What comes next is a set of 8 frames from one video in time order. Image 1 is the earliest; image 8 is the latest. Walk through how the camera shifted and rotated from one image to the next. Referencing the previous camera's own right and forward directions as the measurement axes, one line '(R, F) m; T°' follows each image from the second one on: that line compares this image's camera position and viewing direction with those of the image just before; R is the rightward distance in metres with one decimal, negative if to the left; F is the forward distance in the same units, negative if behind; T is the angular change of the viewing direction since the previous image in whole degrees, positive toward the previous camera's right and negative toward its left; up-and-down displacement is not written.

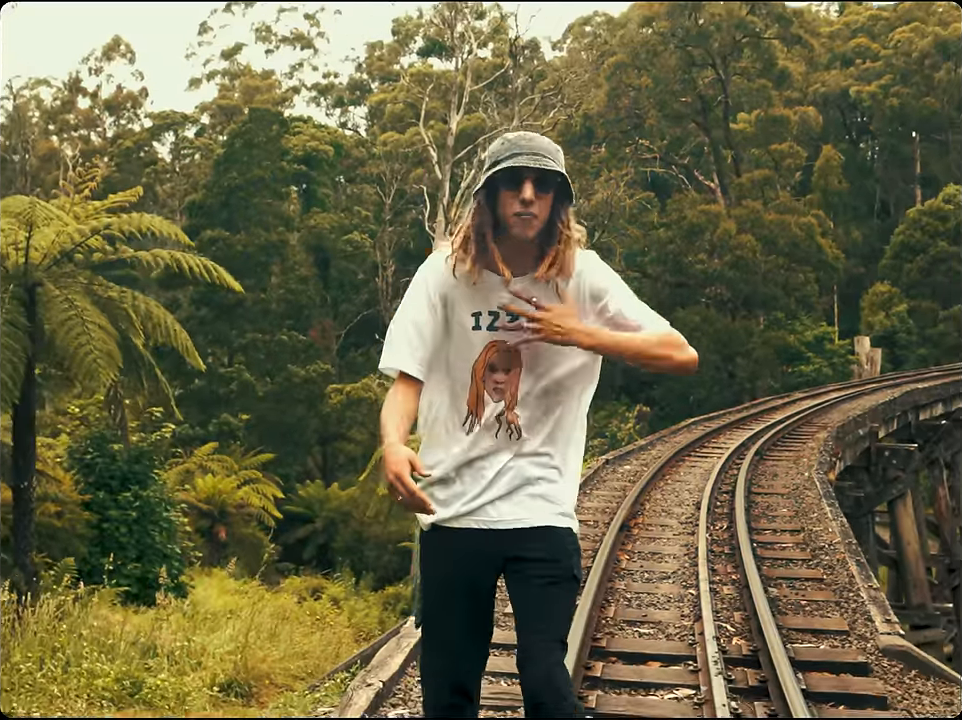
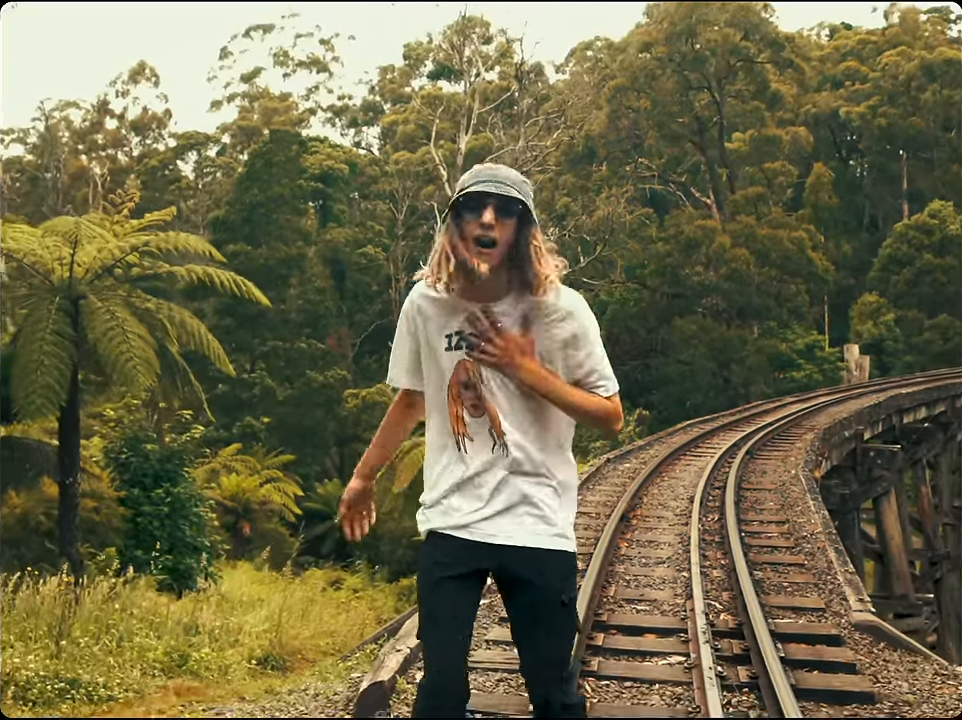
(-0.1, -0.5) m; 0°
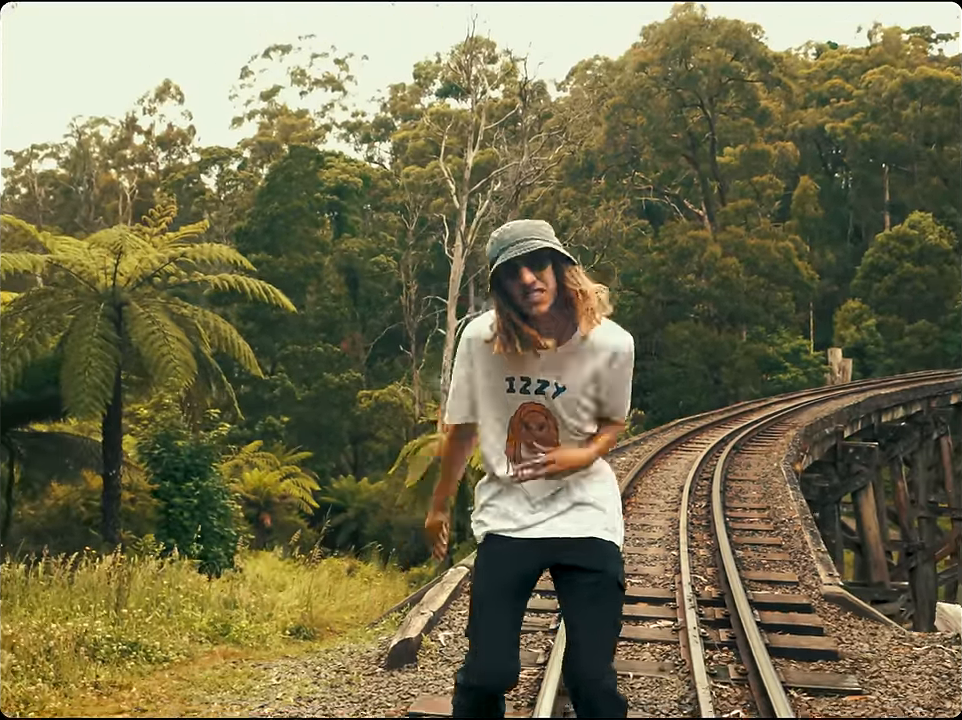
(-0.1, -0.6) m; 0°
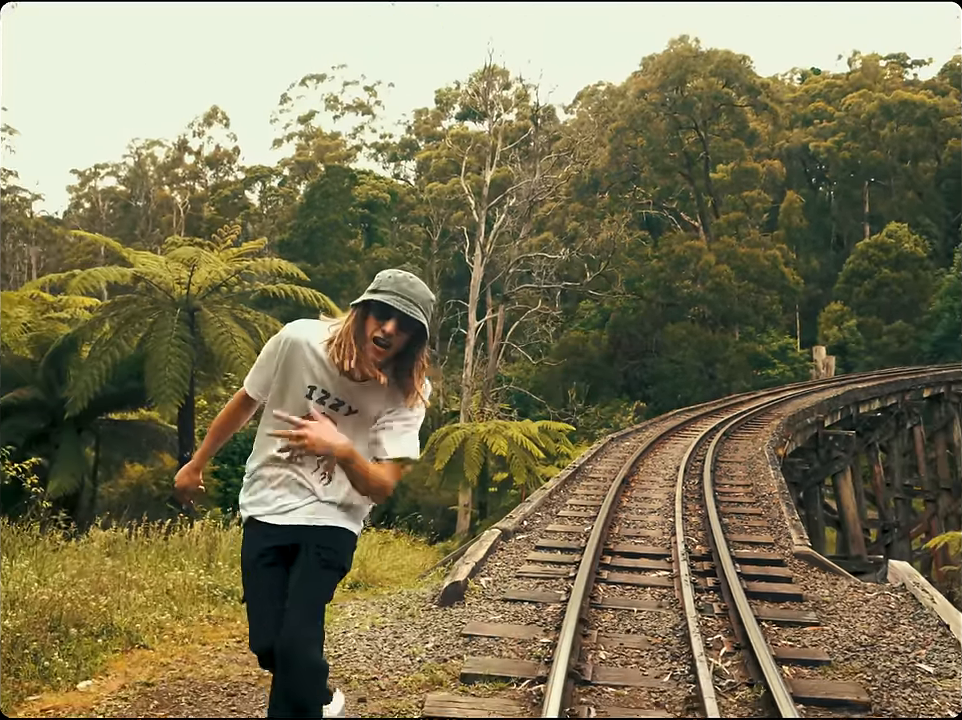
(-0.2, -1.2) m; 0°
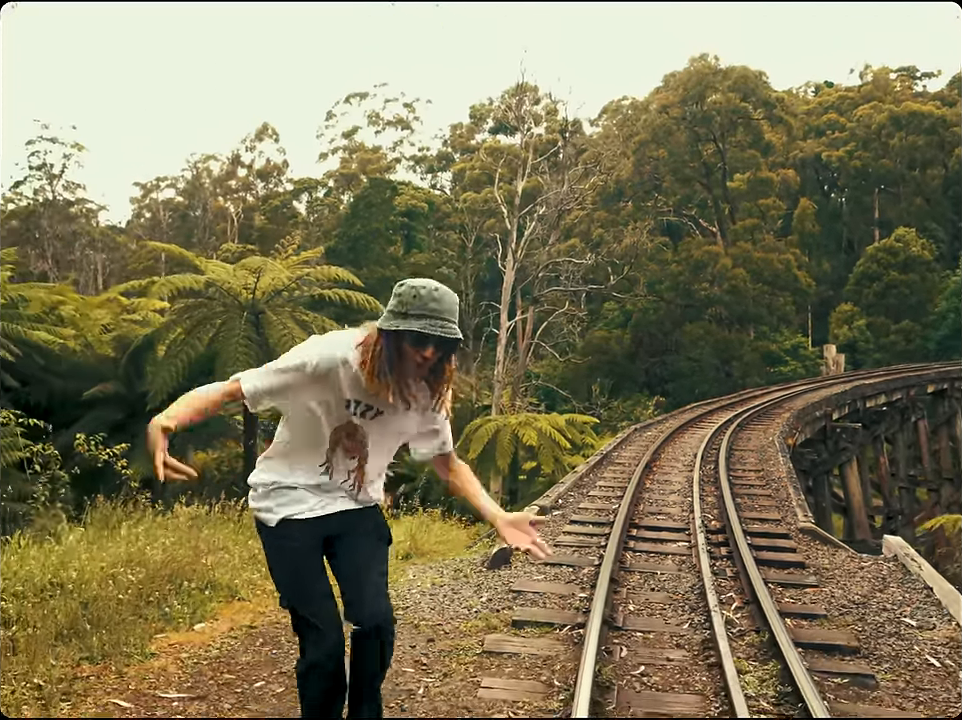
(-0.1, -0.9) m; -1°
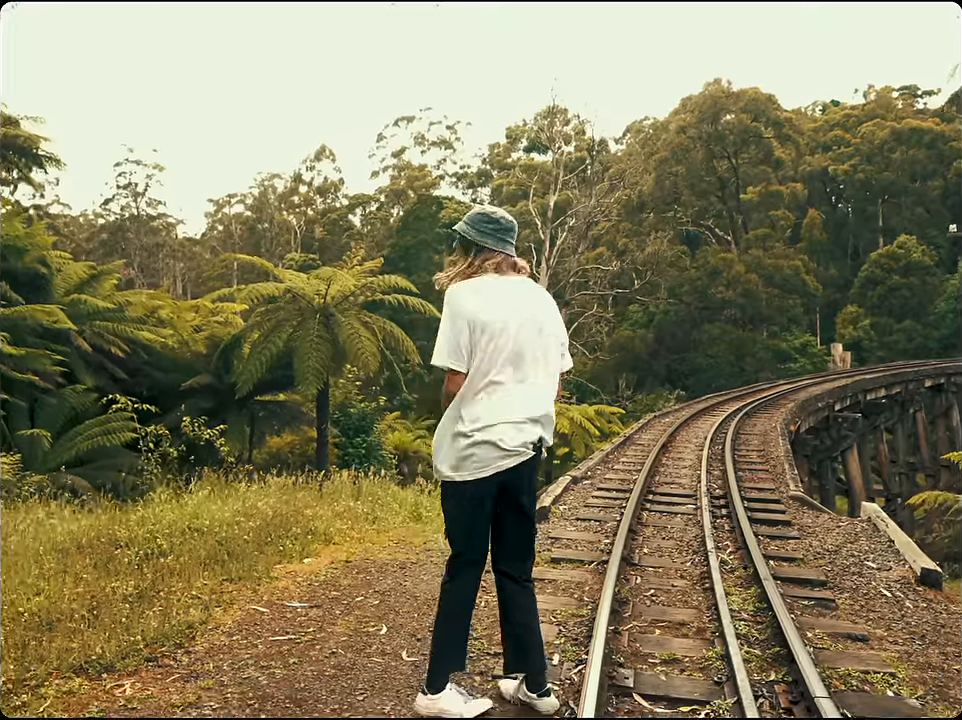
(-0.1, -1.5) m; -2°
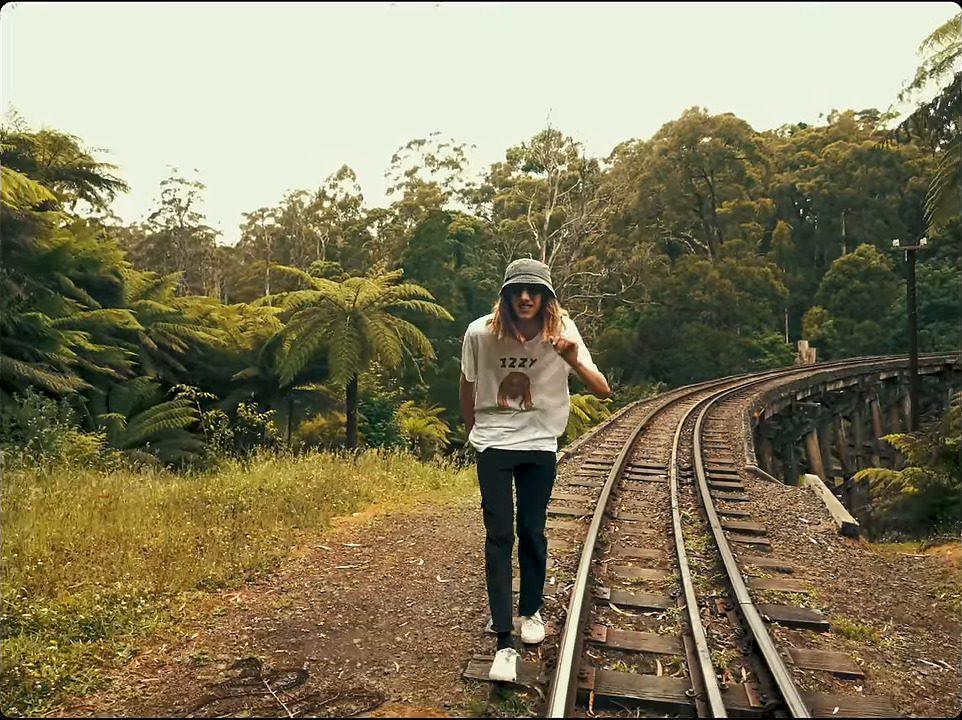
(-0.1, -1.8) m; 0°
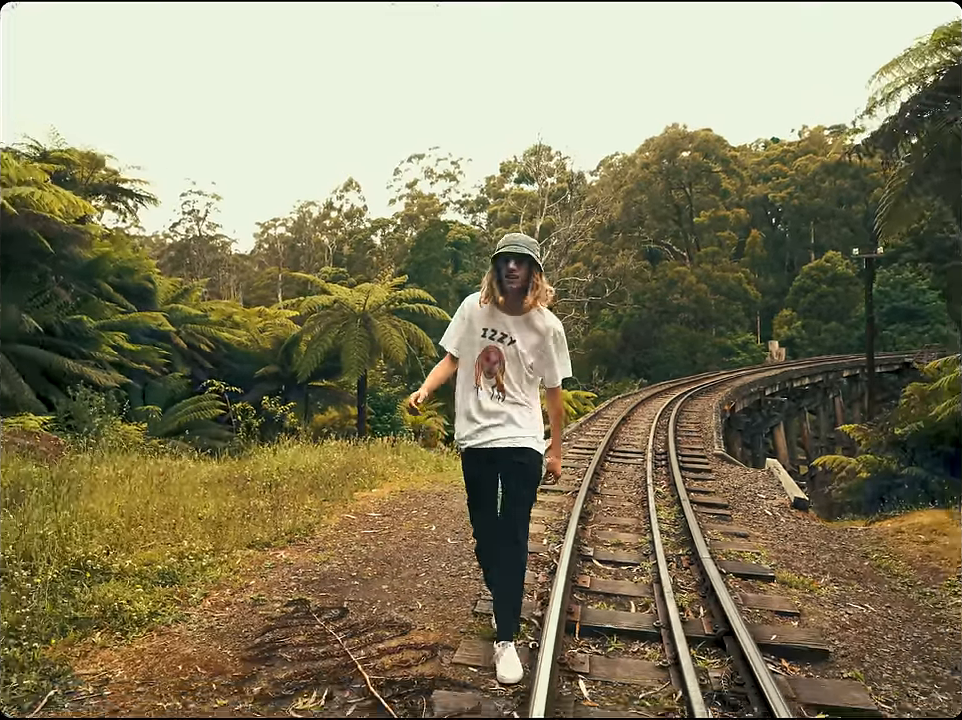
(-0.1, -1.4) m; +1°
